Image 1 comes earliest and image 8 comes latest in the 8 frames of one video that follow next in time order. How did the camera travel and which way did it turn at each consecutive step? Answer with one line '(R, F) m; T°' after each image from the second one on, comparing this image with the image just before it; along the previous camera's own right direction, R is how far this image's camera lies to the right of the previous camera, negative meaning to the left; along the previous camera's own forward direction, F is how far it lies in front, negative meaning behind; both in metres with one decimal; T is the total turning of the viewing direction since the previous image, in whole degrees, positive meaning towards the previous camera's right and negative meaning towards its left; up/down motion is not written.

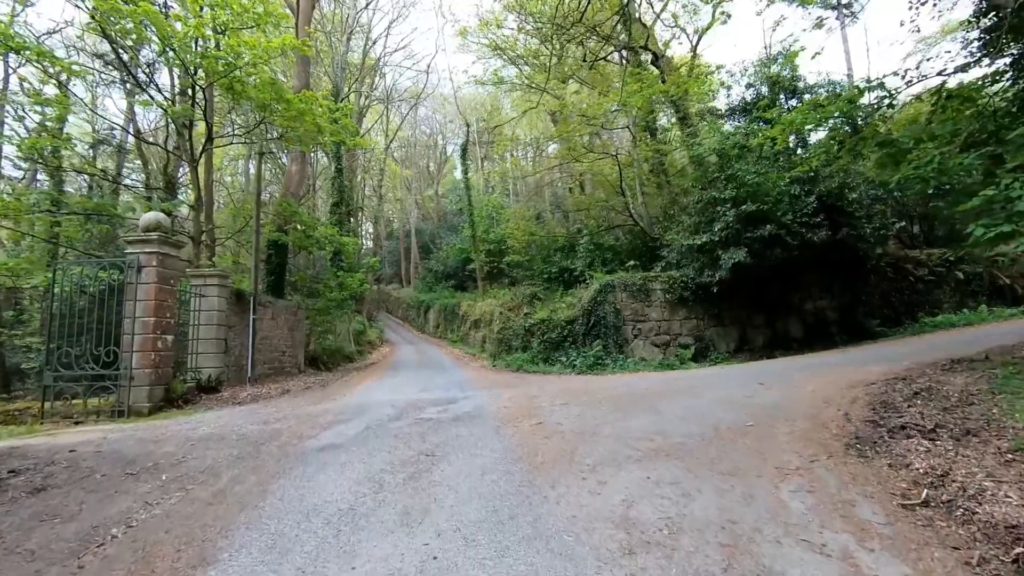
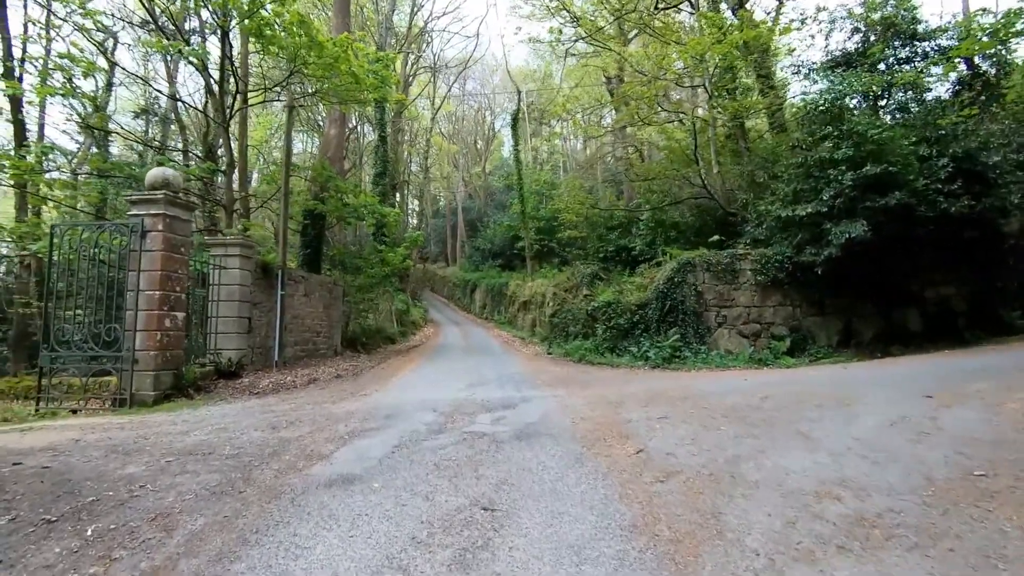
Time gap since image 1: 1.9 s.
(-0.3, +1.5) m; -5°
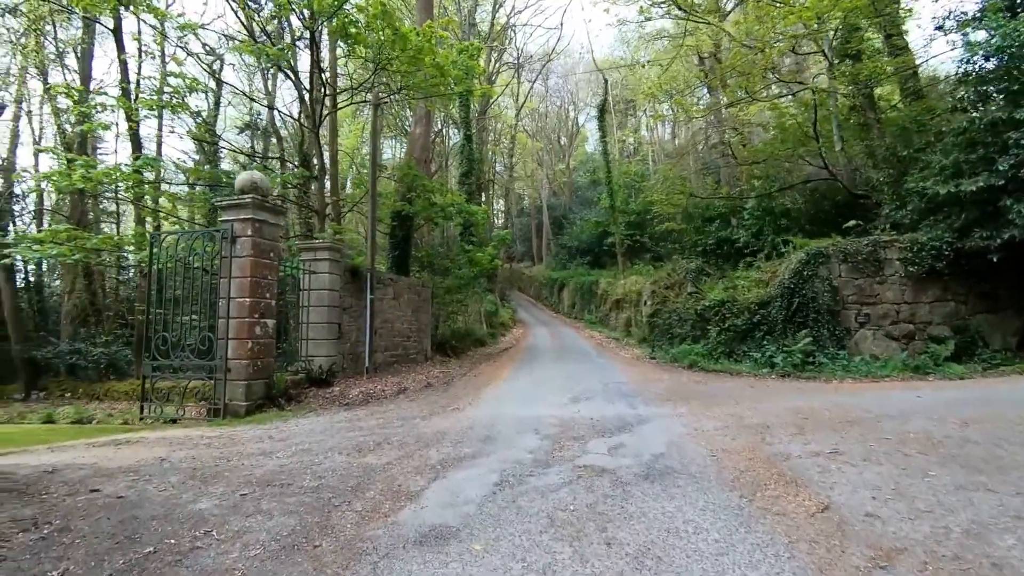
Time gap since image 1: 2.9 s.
(-0.2, +0.8) m; -9°
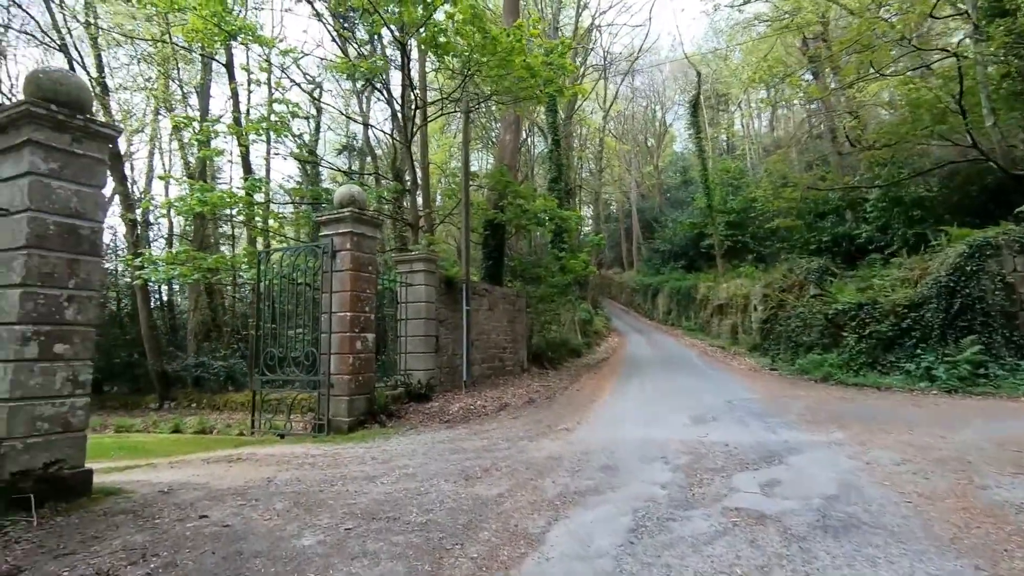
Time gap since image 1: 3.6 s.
(-0.2, +0.5) m; -9°
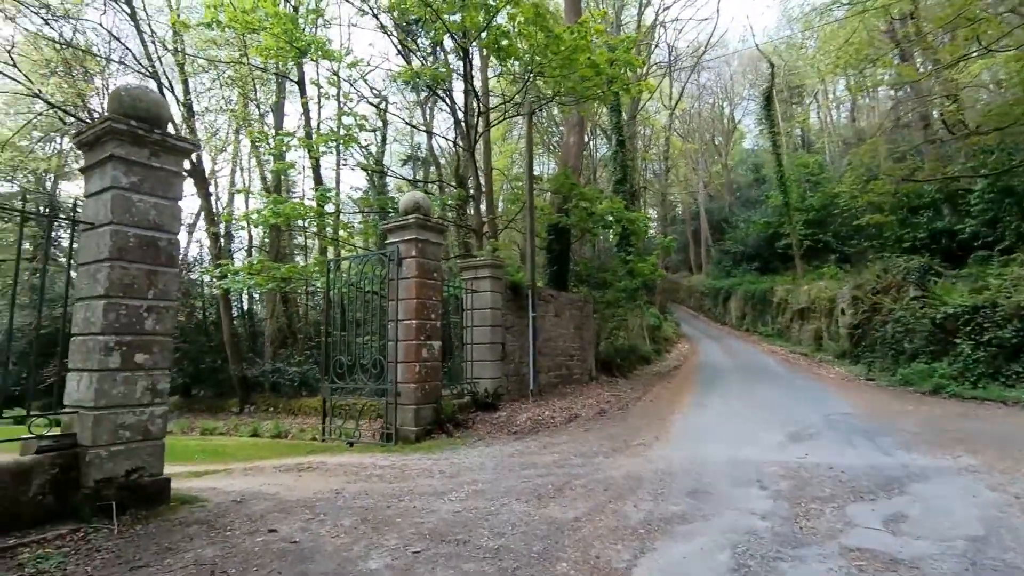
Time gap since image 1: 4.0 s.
(-0.1, +0.2) m; -7°
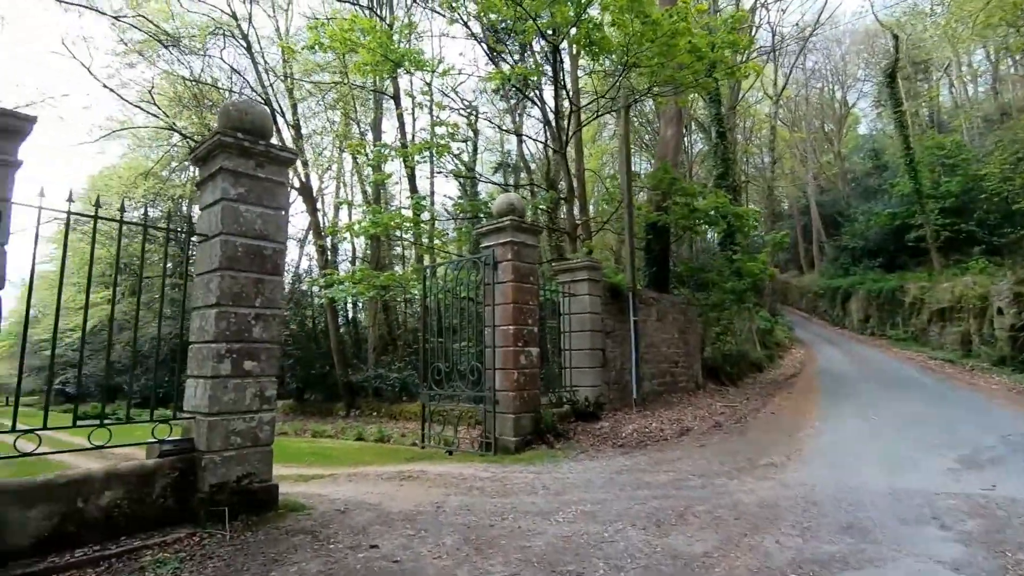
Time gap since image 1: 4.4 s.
(-0.1, +0.3) m; -10°
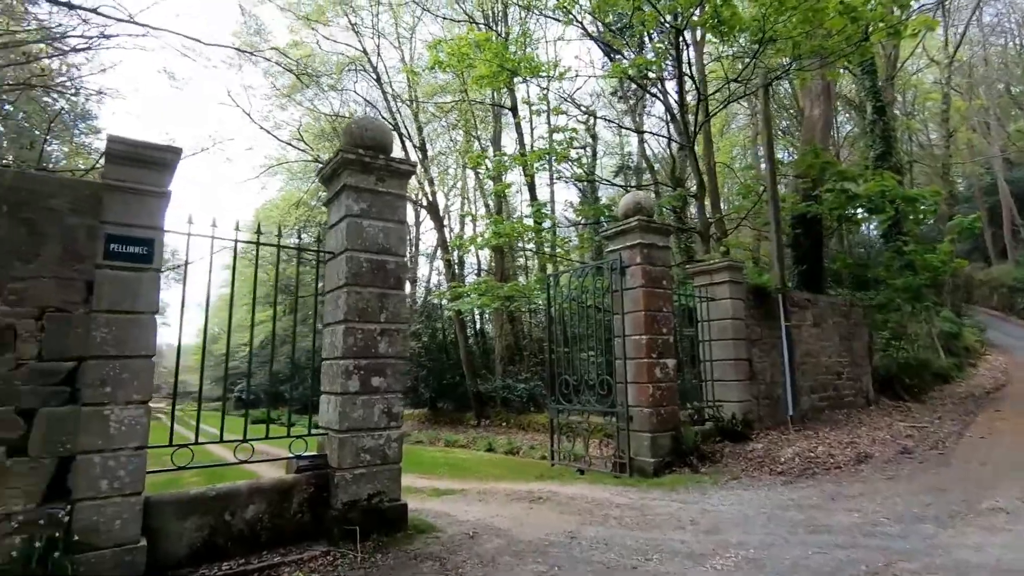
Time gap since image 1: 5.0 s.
(-0.1, +0.4) m; -13°
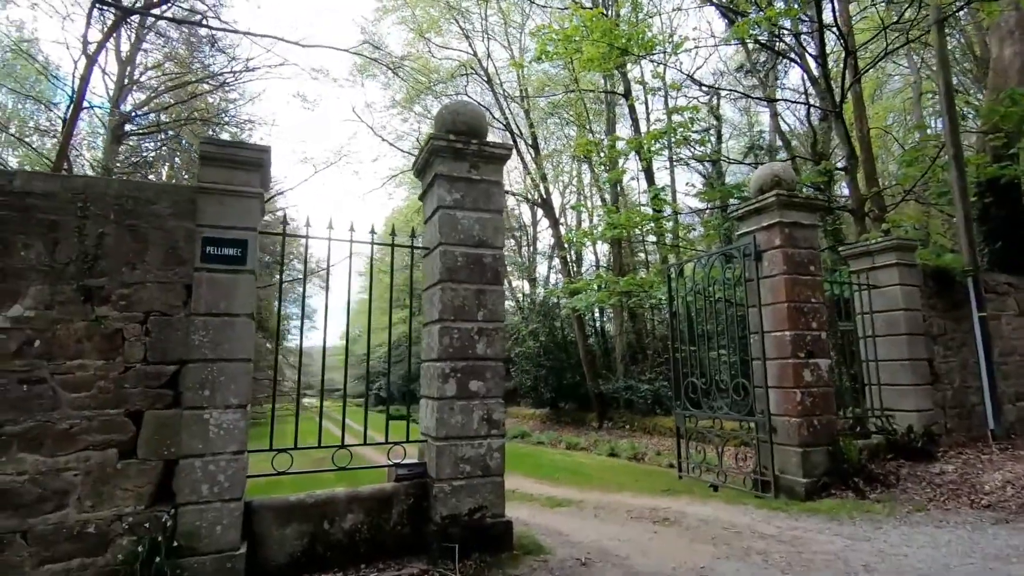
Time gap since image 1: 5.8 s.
(+0.1, +0.5) m; -13°
